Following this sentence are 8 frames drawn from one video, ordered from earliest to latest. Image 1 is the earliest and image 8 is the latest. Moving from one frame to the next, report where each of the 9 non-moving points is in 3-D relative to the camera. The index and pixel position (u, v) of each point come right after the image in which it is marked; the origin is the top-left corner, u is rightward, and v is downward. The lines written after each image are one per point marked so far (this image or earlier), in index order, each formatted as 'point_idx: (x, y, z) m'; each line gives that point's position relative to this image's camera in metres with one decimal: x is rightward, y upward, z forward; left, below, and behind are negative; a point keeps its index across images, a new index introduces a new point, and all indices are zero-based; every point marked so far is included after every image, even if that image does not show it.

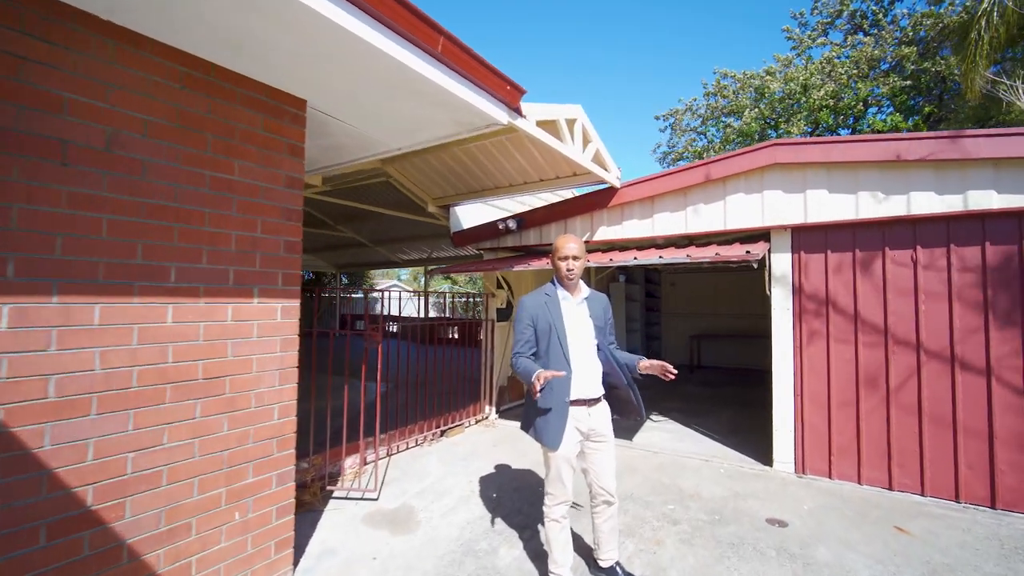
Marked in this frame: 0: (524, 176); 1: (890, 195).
0: (+0.1, +1.5, +5.9) m
1: (+3.5, +0.9, +4.2) m
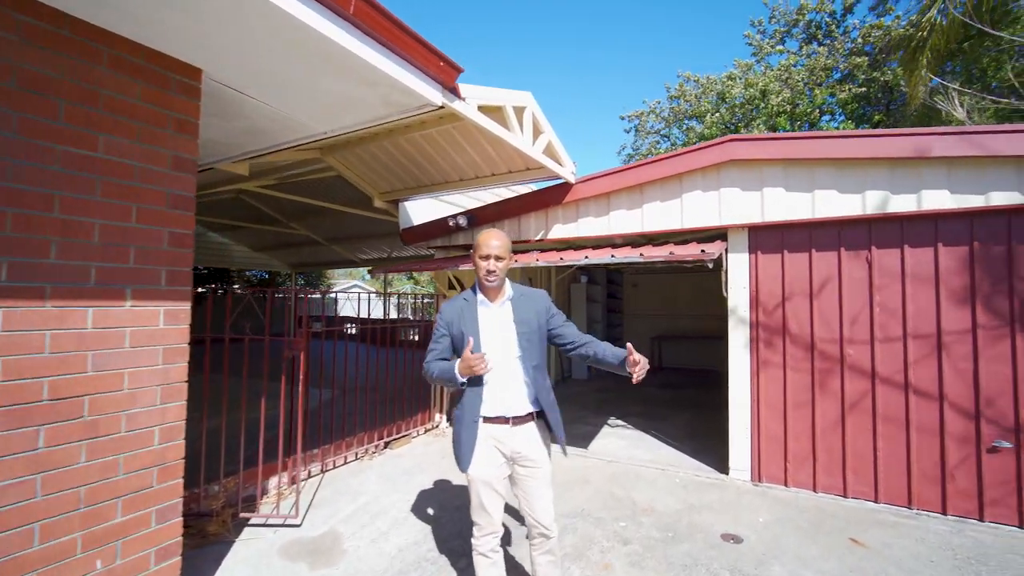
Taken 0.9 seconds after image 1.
0: (-0.5, +1.5, +5.6) m
1: (+3.0, +0.9, +4.1) m
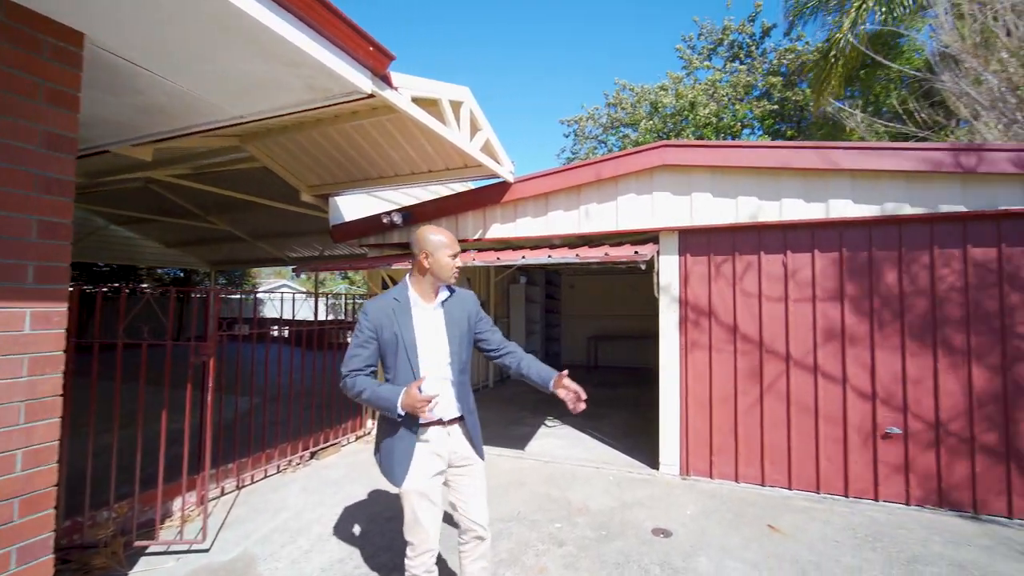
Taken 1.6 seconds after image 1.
0: (-1.2, +1.5, +5.4) m
1: (+2.4, +0.8, +4.3) m
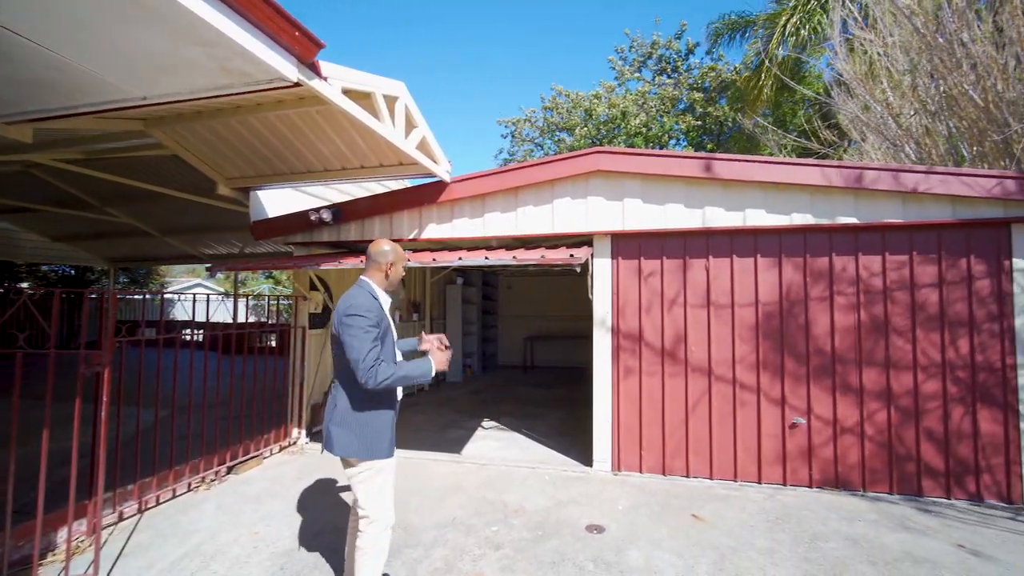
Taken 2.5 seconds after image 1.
0: (-1.9, +1.5, +5.1) m
1: (+1.8, +0.8, +4.6) m
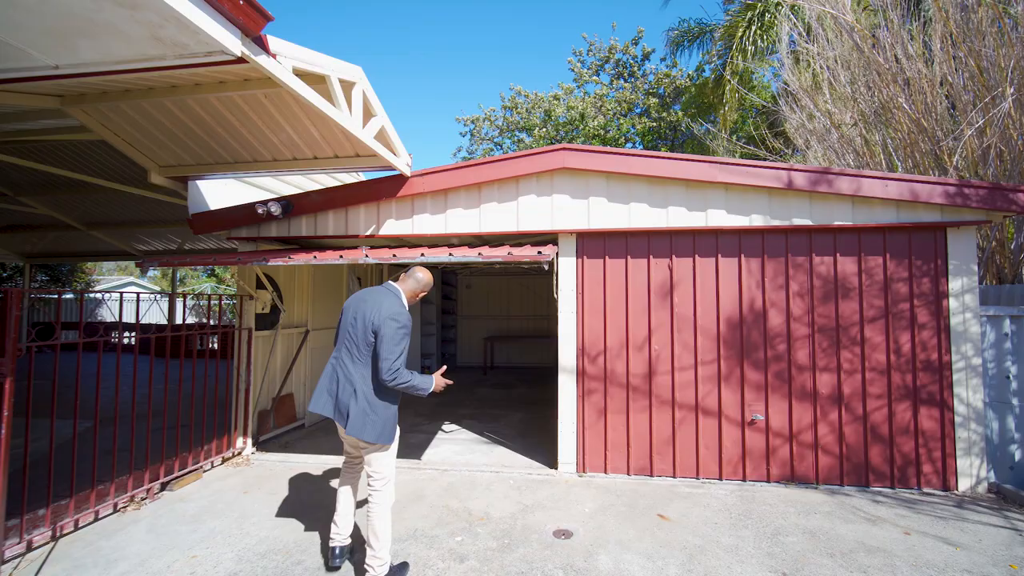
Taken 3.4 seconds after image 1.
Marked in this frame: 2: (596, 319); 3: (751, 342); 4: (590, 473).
0: (-2.3, +1.5, +4.8) m
1: (+1.5, +0.8, +4.6) m
2: (+0.9, -0.3, +4.7) m
3: (+2.4, -0.5, +4.5) m
4: (+0.8, -1.9, +4.7) m
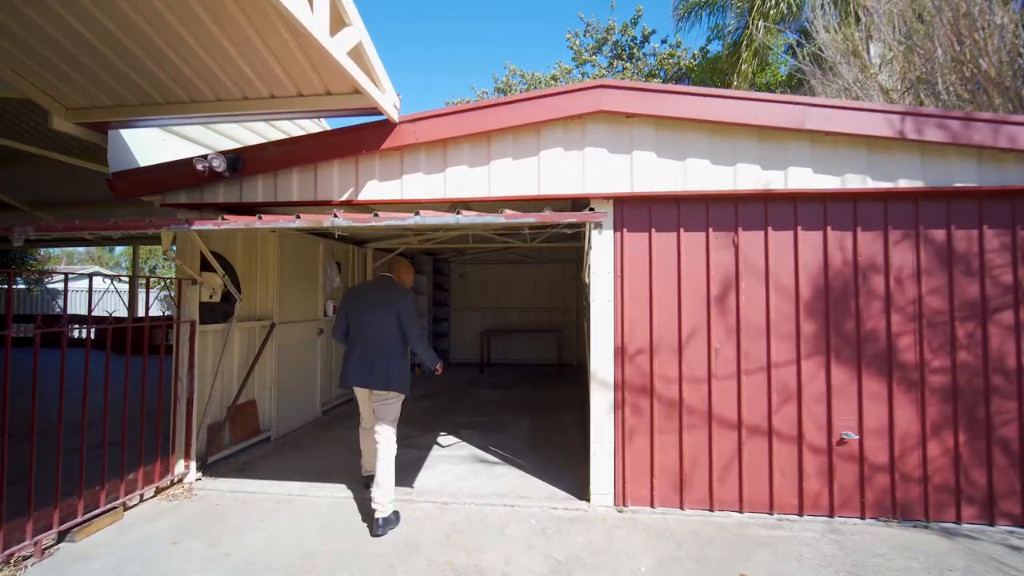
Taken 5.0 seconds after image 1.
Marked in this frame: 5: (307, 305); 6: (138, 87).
0: (-2.2, +1.6, +3.6) m
1: (+1.6, +1.0, +3.6) m
2: (+1.0, -0.2, +3.7) m
3: (+2.6, -0.4, +3.5) m
4: (+1.0, -1.8, +3.6) m
5: (-2.8, -0.2, +6.1) m
6: (-3.1, +1.6, +3.7) m
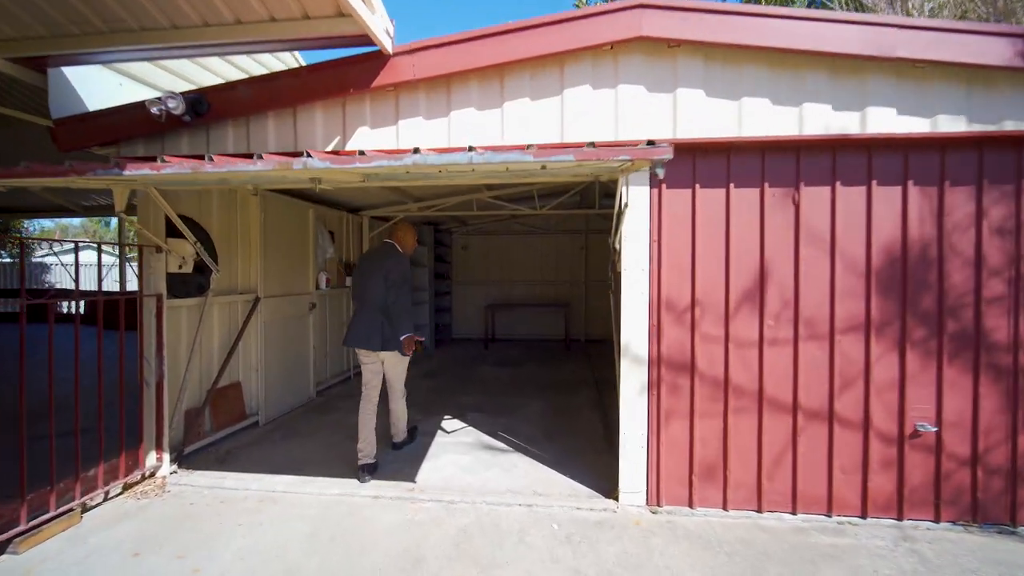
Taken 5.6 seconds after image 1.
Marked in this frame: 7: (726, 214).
0: (-2.0, +1.9, +3.0) m
1: (+1.7, +1.2, +2.9) m
2: (+1.2, +0.1, +3.1) m
3: (+2.7, -0.2, +3.0) m
4: (+1.1, -1.5, +3.2) m
5: (-2.7, +0.1, +5.6) m
6: (-2.9, +1.9, +3.1) m
7: (+1.5, +0.5, +3.1) m
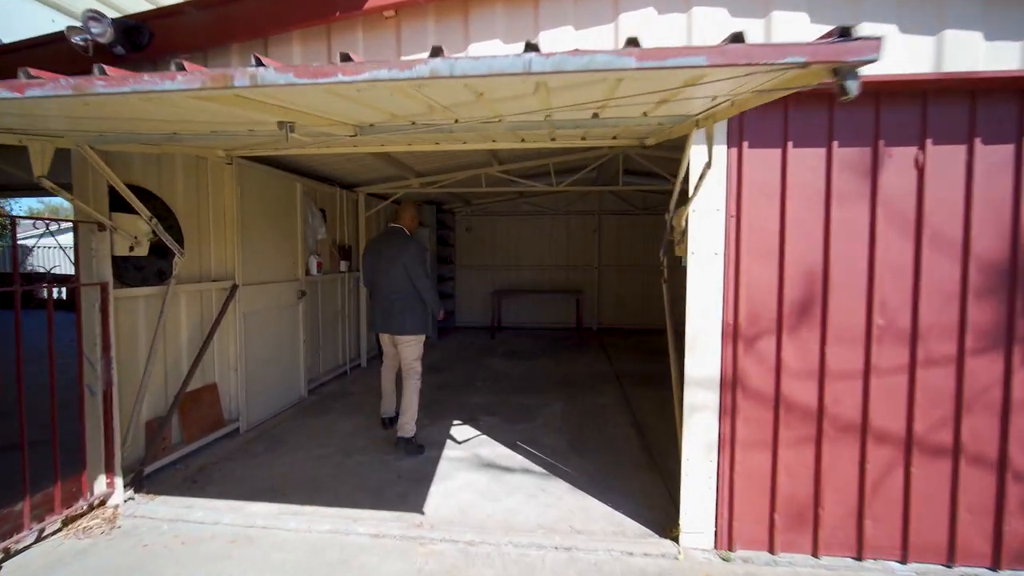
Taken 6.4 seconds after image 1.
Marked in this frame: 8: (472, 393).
0: (-1.9, +1.9, +2.2) m
1: (+1.9, +1.3, +2.2) m
2: (+1.4, +0.1, +2.4) m
3: (+2.9, -0.1, +2.3) m
4: (+1.3, -1.5, +2.5) m
5: (-2.5, +0.3, +4.9) m
6: (-2.7, +1.9, +2.3) m
7: (+1.7, +0.6, +2.4) m
8: (-0.5, -1.2, +5.4) m
